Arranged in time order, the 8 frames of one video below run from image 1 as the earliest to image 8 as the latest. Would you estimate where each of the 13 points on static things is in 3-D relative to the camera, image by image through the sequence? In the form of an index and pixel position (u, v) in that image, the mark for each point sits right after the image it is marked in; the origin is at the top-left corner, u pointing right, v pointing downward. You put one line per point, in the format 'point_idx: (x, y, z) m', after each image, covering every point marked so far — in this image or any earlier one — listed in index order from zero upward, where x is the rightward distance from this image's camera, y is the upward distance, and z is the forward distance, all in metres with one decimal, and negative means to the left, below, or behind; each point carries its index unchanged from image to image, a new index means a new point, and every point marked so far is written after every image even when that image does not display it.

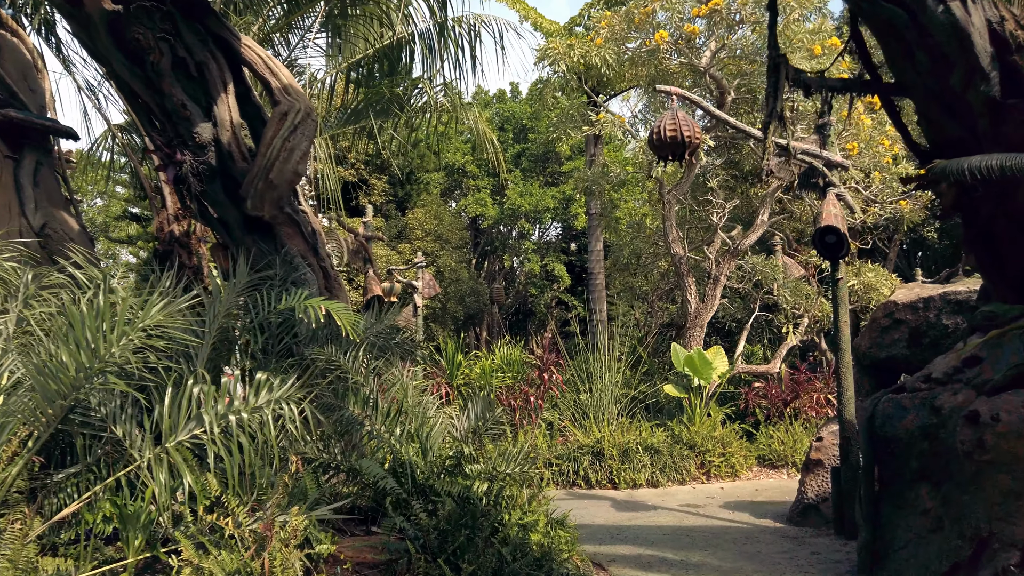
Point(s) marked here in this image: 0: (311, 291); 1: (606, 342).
0: (-1.6, 0.0, +5.9) m
1: (+1.3, -0.8, +10.4) m
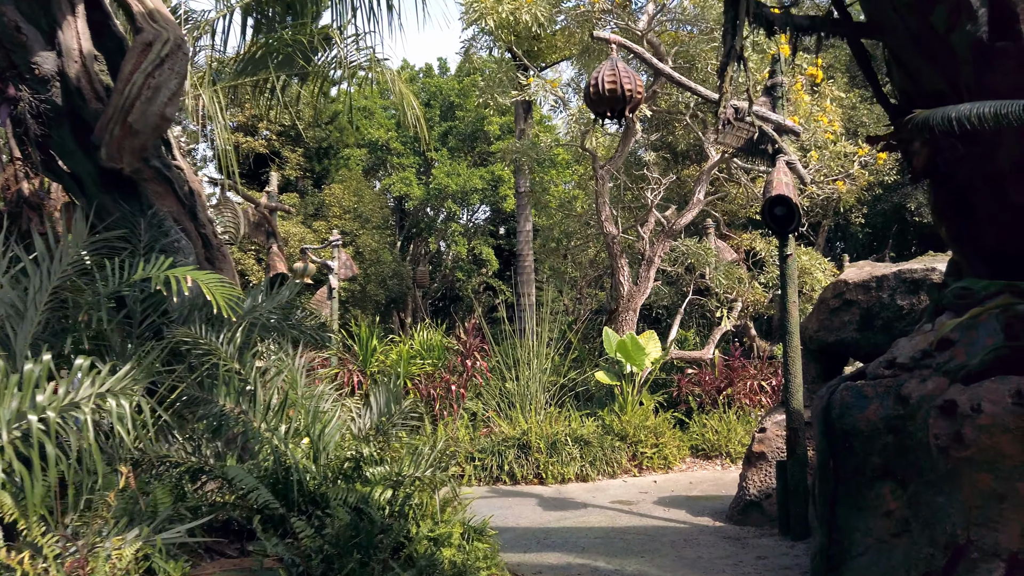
0: (-2.2, +0.2, +4.9) m
1: (+0.3, -0.5, +9.7) m
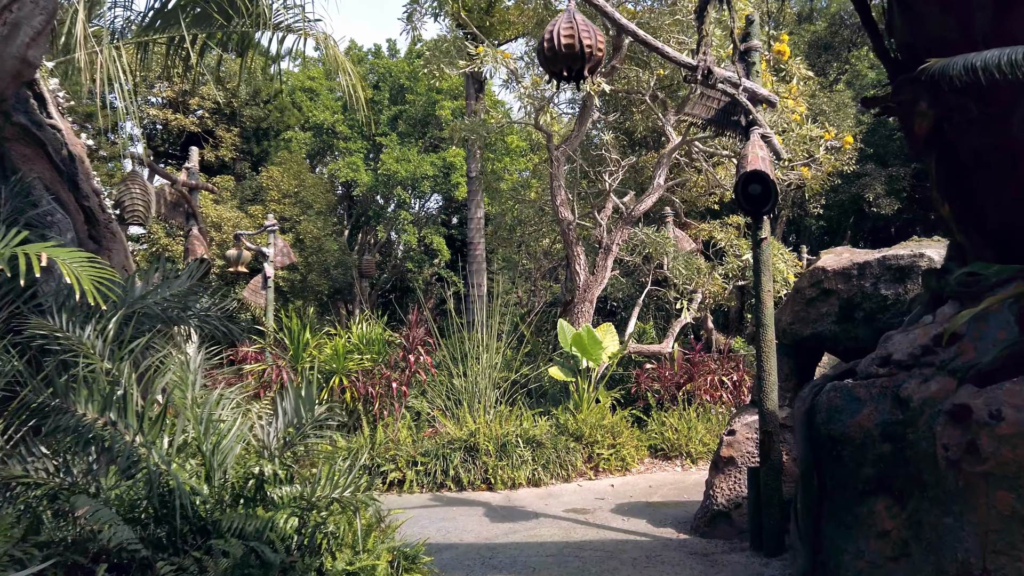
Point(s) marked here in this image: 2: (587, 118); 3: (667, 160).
0: (-2.5, +0.3, +4.1) m
1: (-0.3, -0.4, +9.0) m
2: (+1.0, +2.2, +9.6) m
3: (+2.0, +1.7, +9.8) m
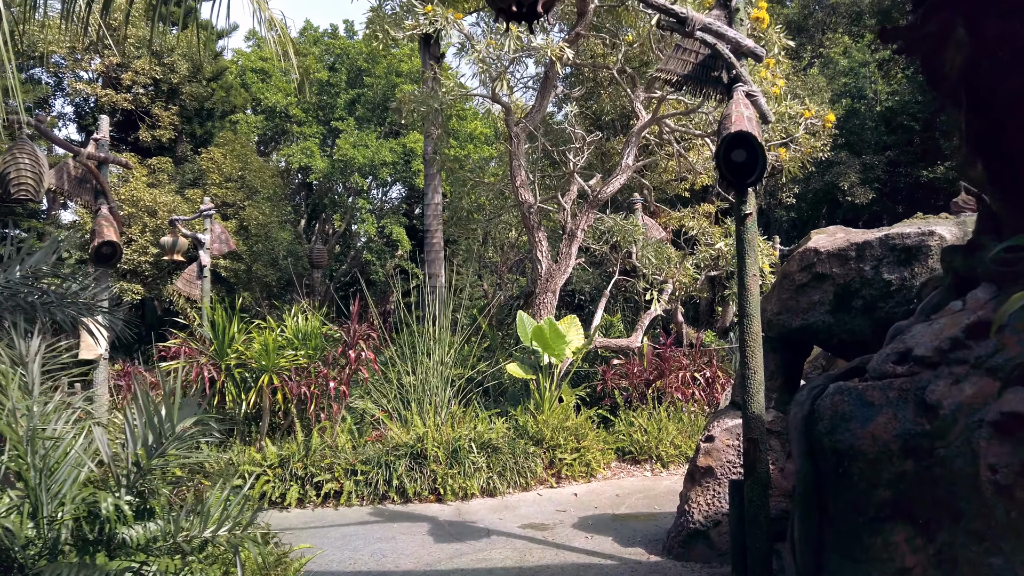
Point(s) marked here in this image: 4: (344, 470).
0: (-2.8, +0.4, +3.1) m
1: (-0.8, -0.3, +8.2) m
2: (+0.4, +2.3, +8.8) m
3: (+1.5, +1.8, +9.0) m
4: (-1.5, -1.6, +6.8) m
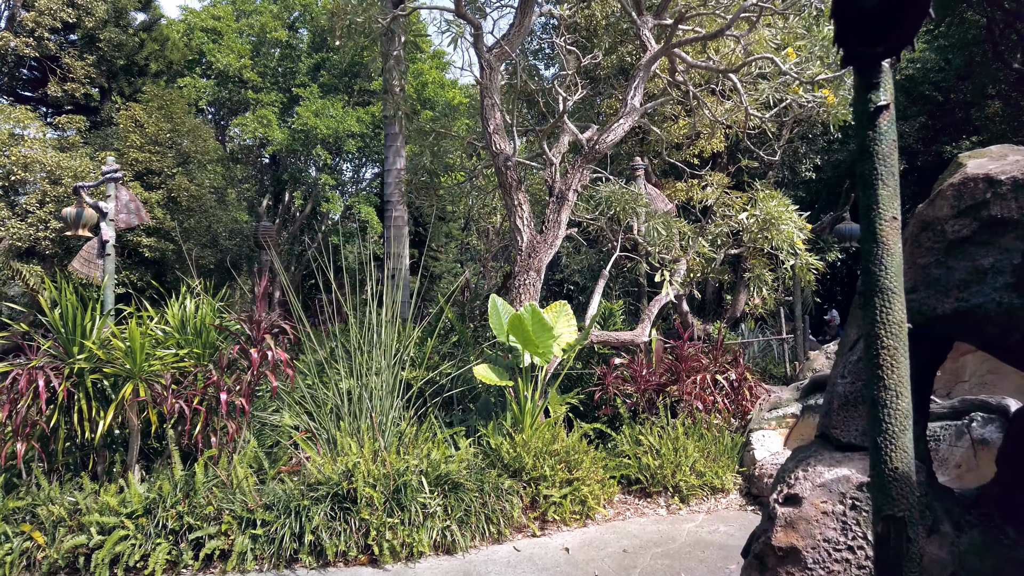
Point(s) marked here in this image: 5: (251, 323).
0: (-2.9, +0.5, +1.1) m
1: (-1.1, -0.1, +6.2) m
2: (+0.2, +2.5, +6.8) m
3: (+1.2, +2.0, +7.0) m
4: (-1.7, -1.5, +4.7) m
5: (-1.8, -0.2, +5.3) m
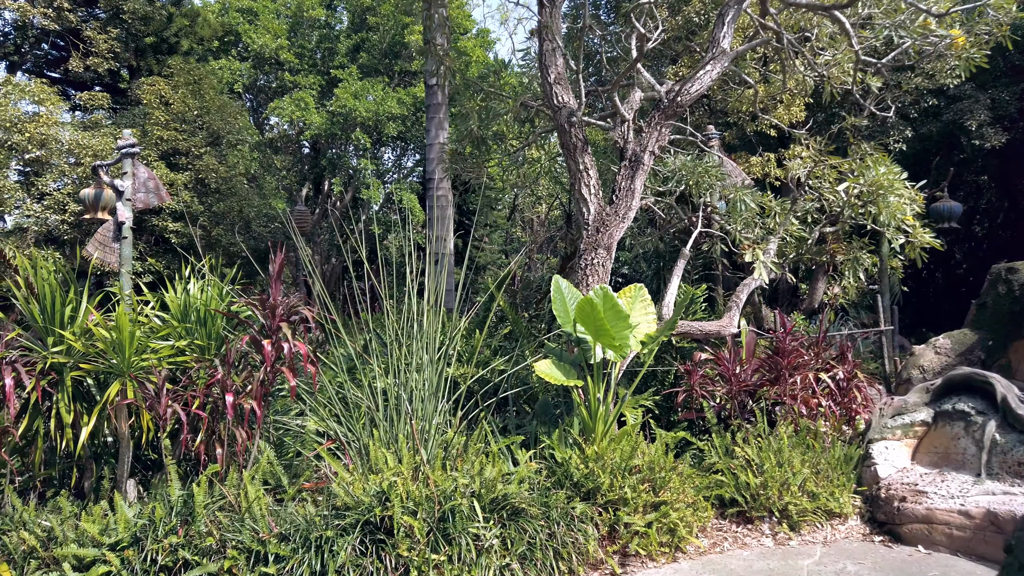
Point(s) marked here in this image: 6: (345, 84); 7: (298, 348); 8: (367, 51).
0: (-2.8, +0.6, +0.2) m
1: (-0.6, +0.1, +5.2) m
2: (+0.7, +2.7, +5.7) m
3: (+1.7, +2.2, +5.9) m
4: (-1.4, -1.3, +3.8) m
5: (-1.4, -0.1, +4.3) m
6: (-3.6, +4.4, +15.9) m
7: (-1.2, -0.3, +4.3) m
8: (-3.3, +5.3, +16.7) m
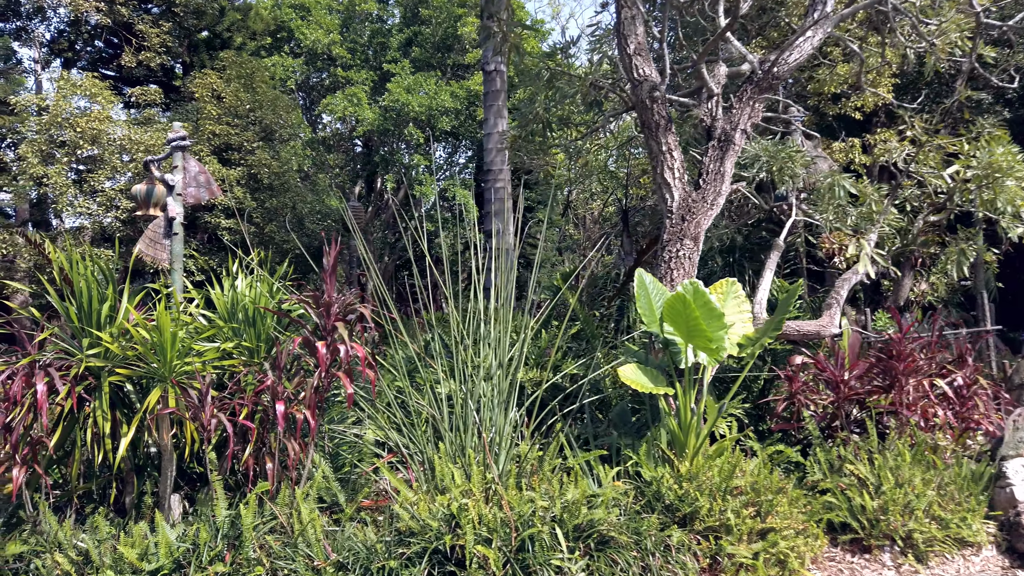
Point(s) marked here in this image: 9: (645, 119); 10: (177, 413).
0: (-2.6, +0.6, -0.2) m
1: (-0.1, +0.1, +4.6) m
2: (+1.2, +2.7, +5.1) m
3: (+2.3, +2.2, +5.2) m
4: (-1.0, -1.3, +3.3) m
5: (-1.0, -0.1, +3.9) m
6: (-2.4, +4.4, +15.6) m
7: (-0.8, -0.3, +3.8) m
8: (-2.0, +5.4, +16.3) m
9: (+0.9, +1.1, +5.1) m
10: (-1.6, -0.6, +3.6) m
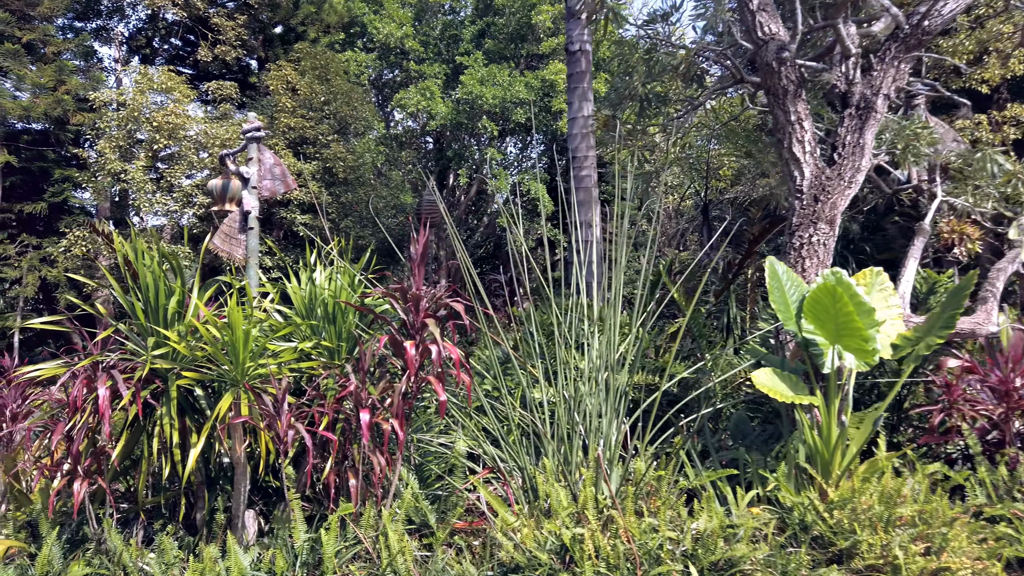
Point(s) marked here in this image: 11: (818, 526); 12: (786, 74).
0: (-2.4, +0.6, -0.5) m
1: (+0.5, +0.1, +4.1) m
2: (+1.8, +2.7, +4.4) m
3: (+2.9, +2.3, +4.4) m
4: (-0.5, -1.3, +2.9) m
5: (-0.5, -0.1, +3.4) m
6: (-0.8, +4.5, +15.2) m
7: (-0.3, -0.3, +3.3) m
8: (-0.4, +5.4, +15.9) m
9: (+1.5, +1.2, +4.4) m
10: (-1.1, -0.6, +3.2) m
11: (+1.3, -1.0, +3.3) m
12: (+1.6, +1.2, +4.4) m
